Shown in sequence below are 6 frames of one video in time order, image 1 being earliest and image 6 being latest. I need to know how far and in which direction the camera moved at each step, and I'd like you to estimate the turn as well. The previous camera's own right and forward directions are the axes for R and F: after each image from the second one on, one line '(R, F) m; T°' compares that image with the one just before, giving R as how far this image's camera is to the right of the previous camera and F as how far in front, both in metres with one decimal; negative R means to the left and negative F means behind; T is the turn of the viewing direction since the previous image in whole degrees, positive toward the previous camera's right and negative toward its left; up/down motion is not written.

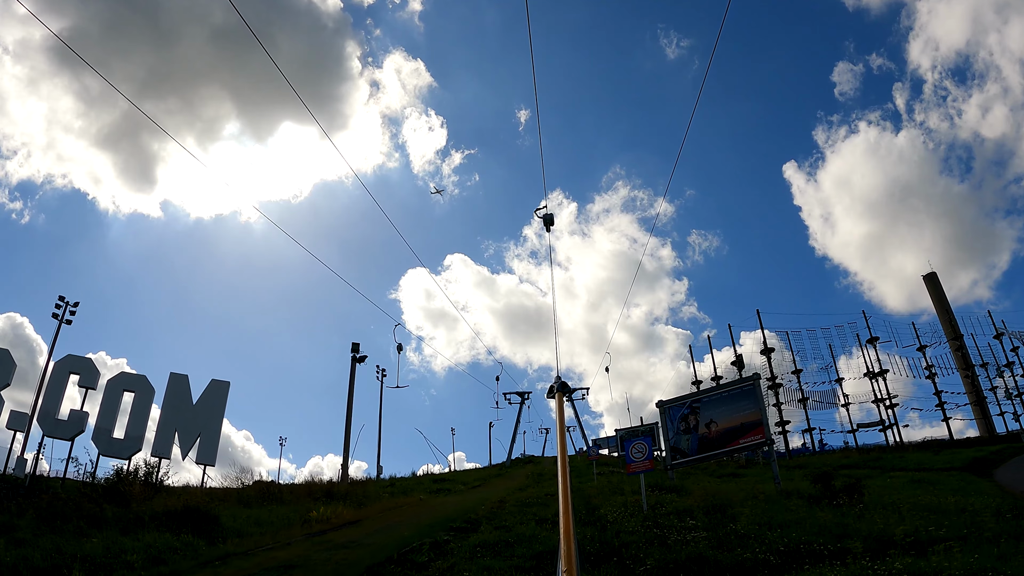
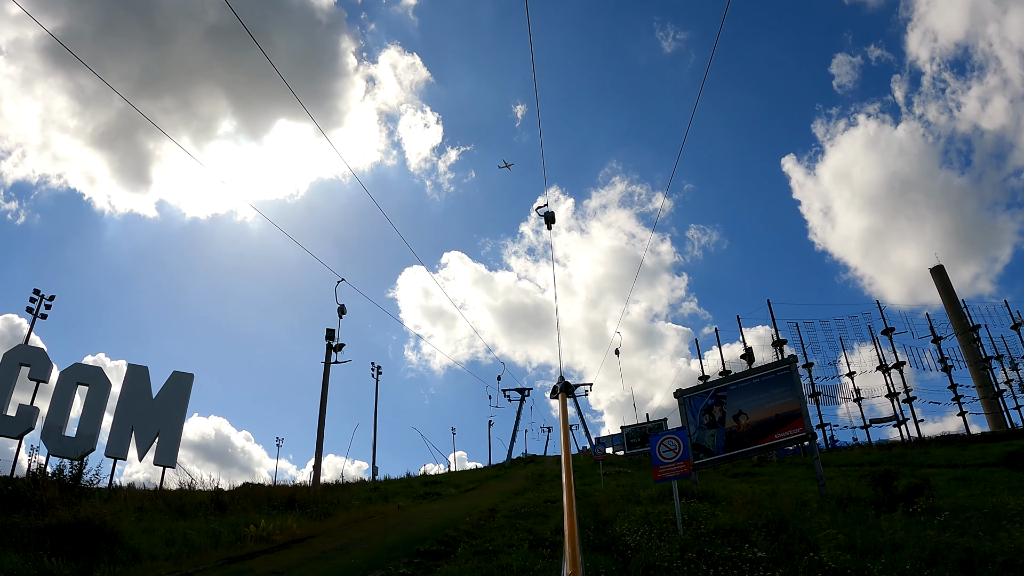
(+0.3, +4.1) m; 0°
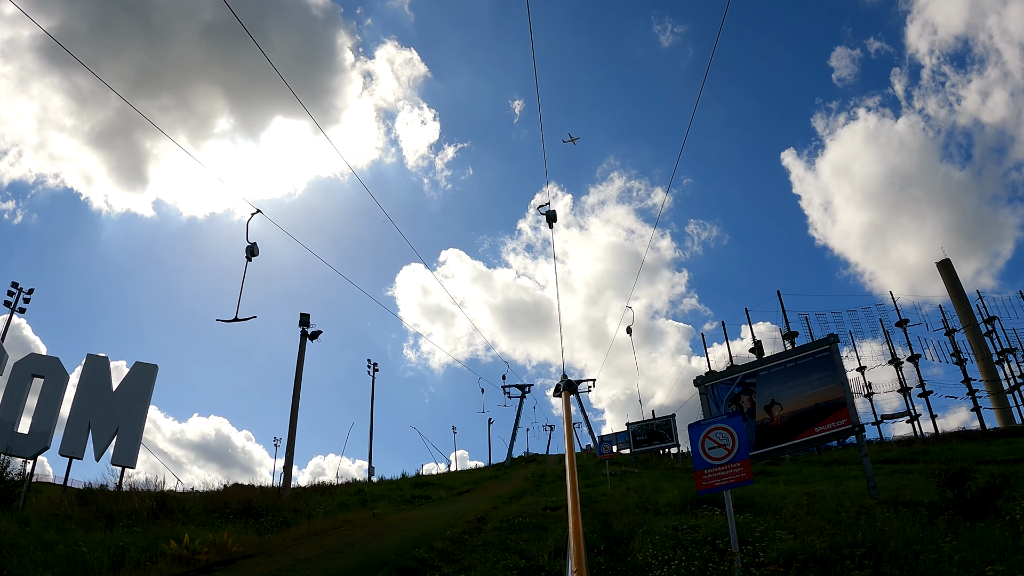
(+0.3, +3.3) m; 0°
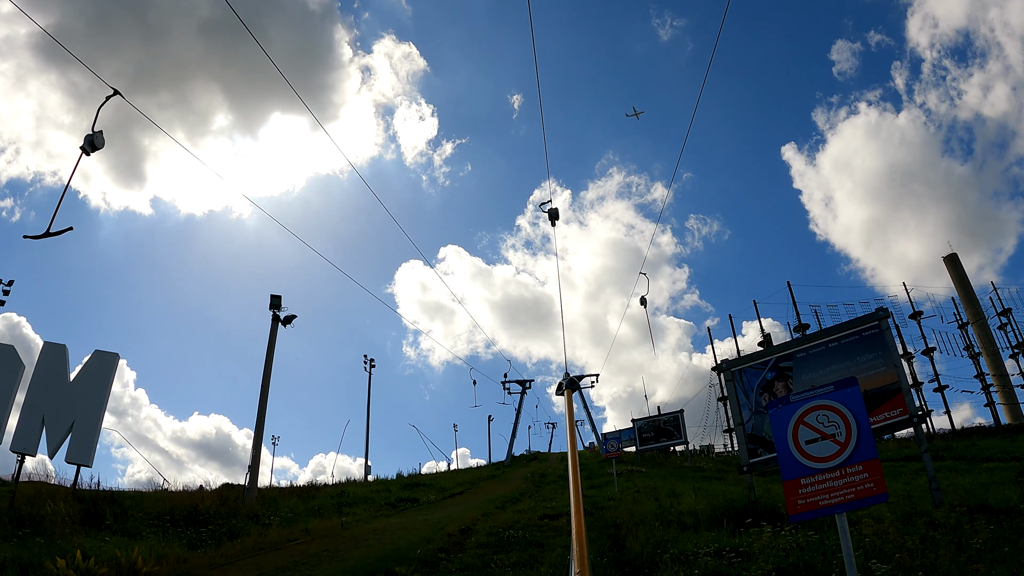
(+0.3, +3.0) m; 0°
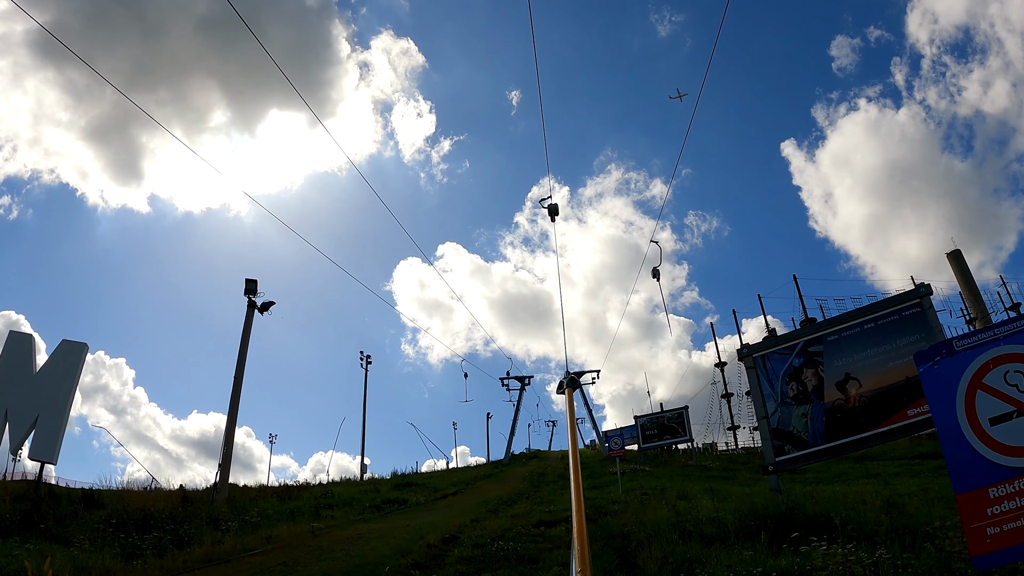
(+0.2, +2.0) m; 0°
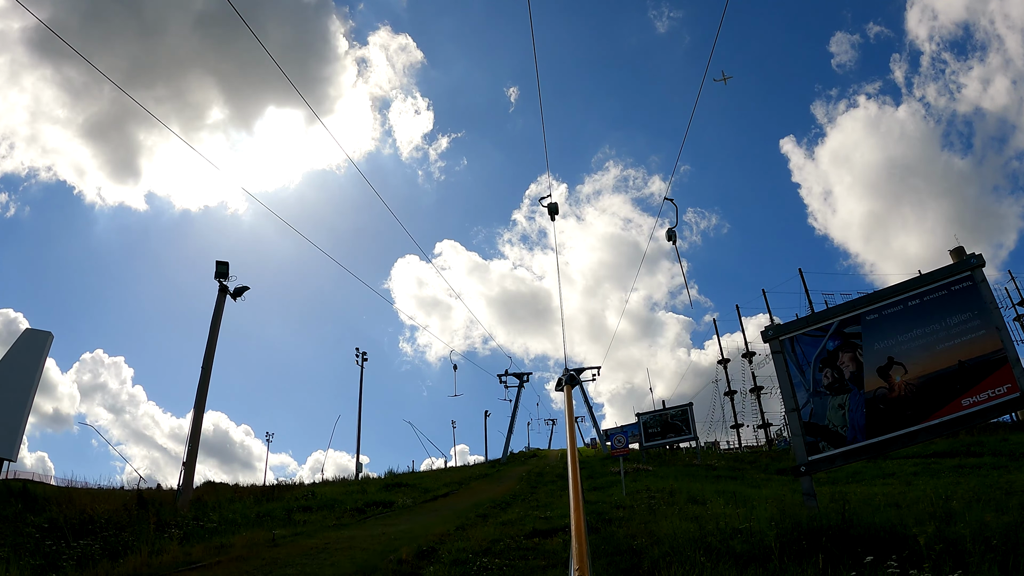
(+0.2, +1.9) m; 0°
